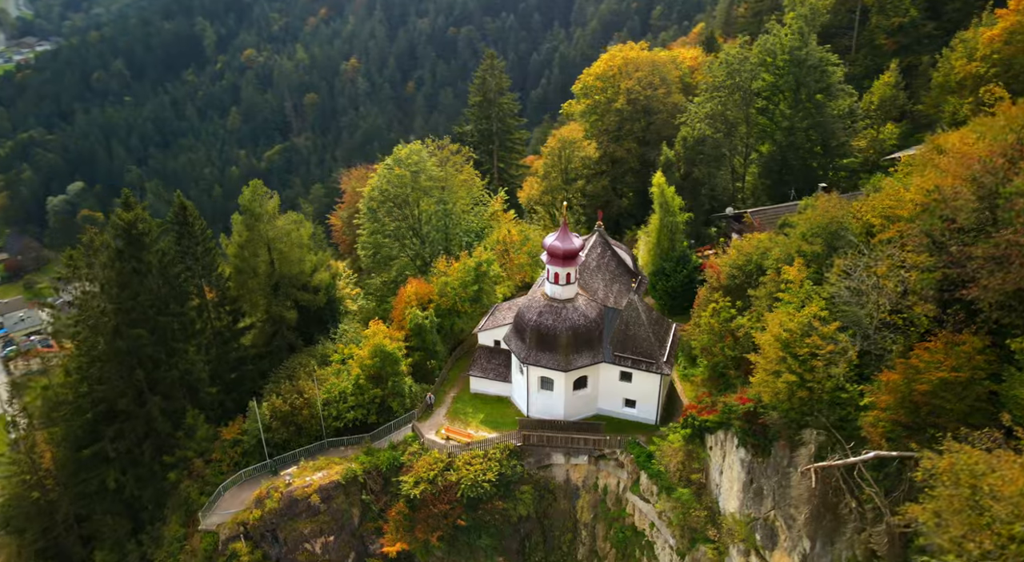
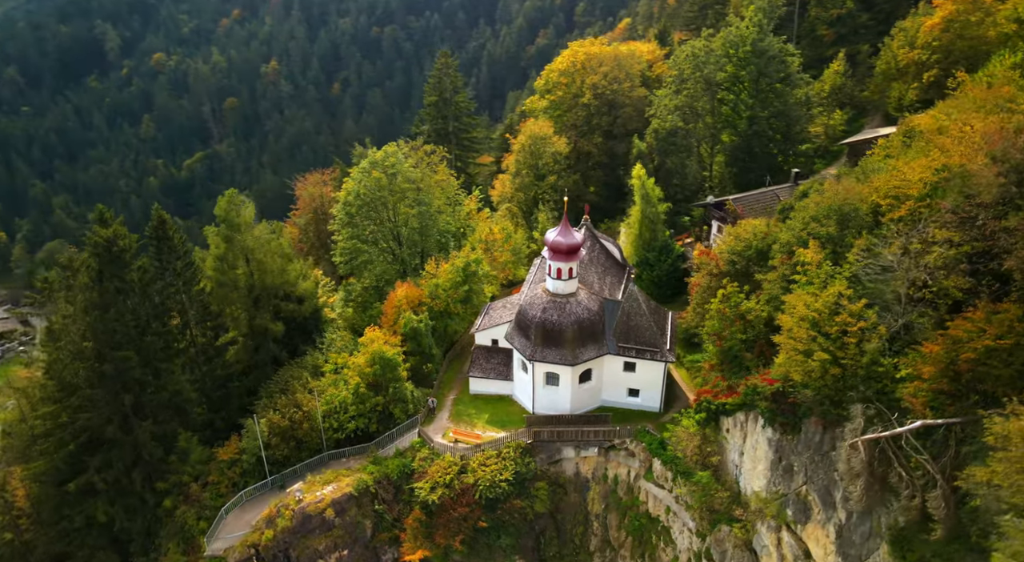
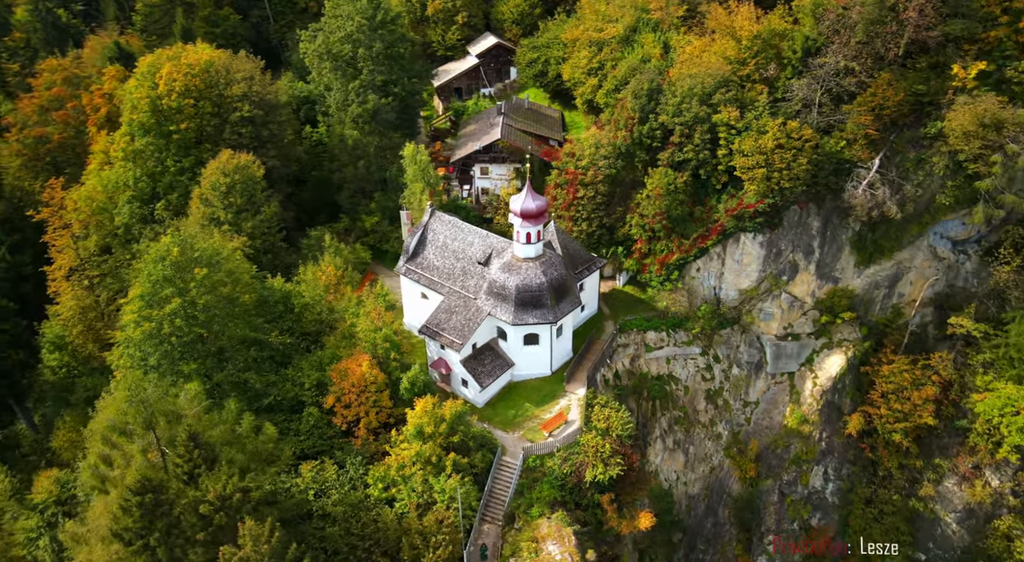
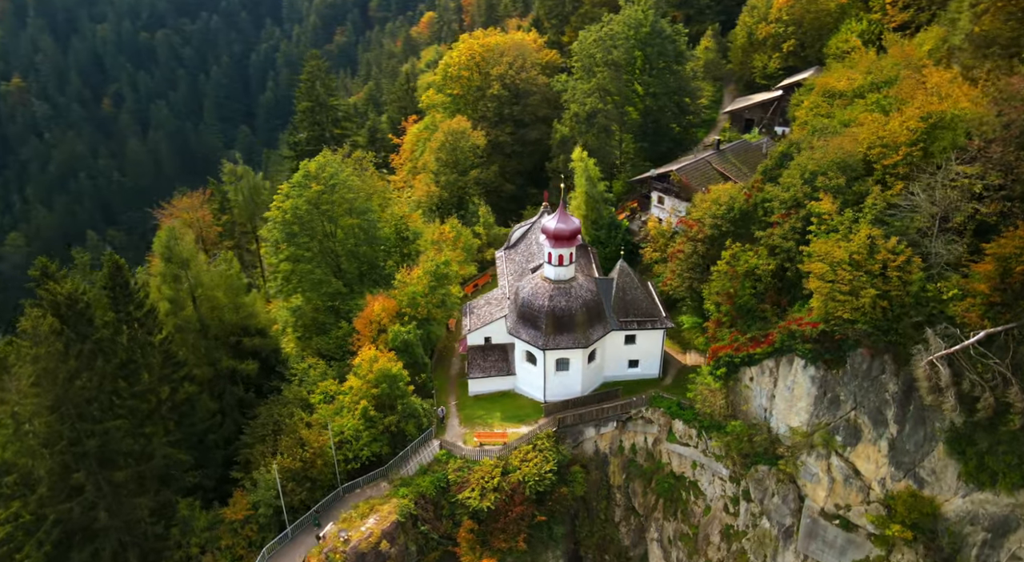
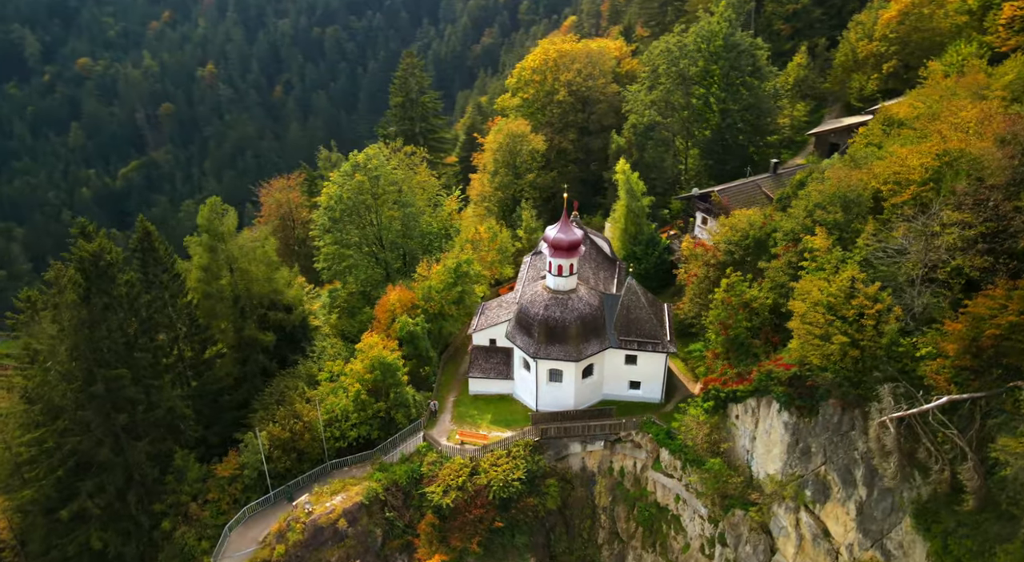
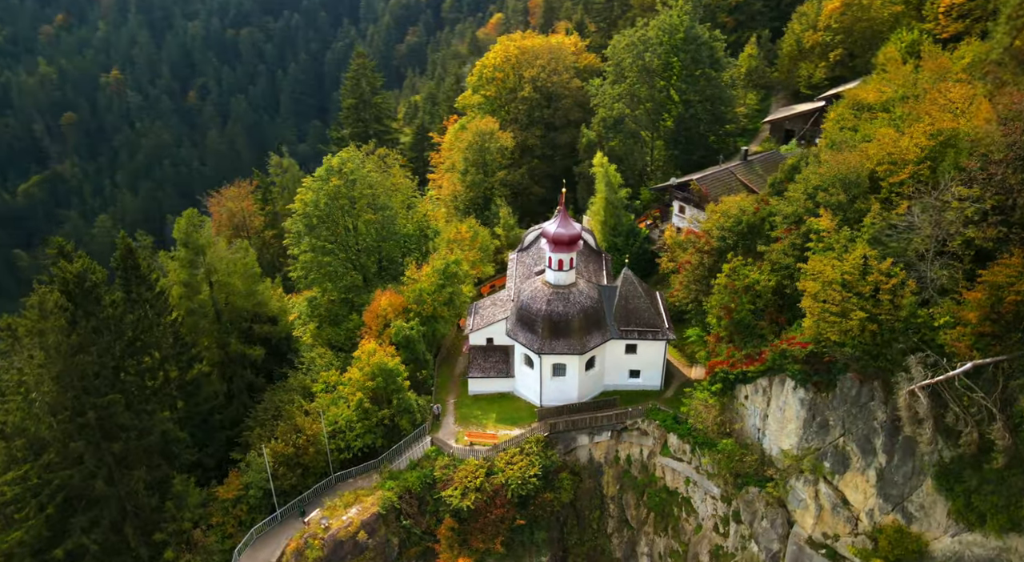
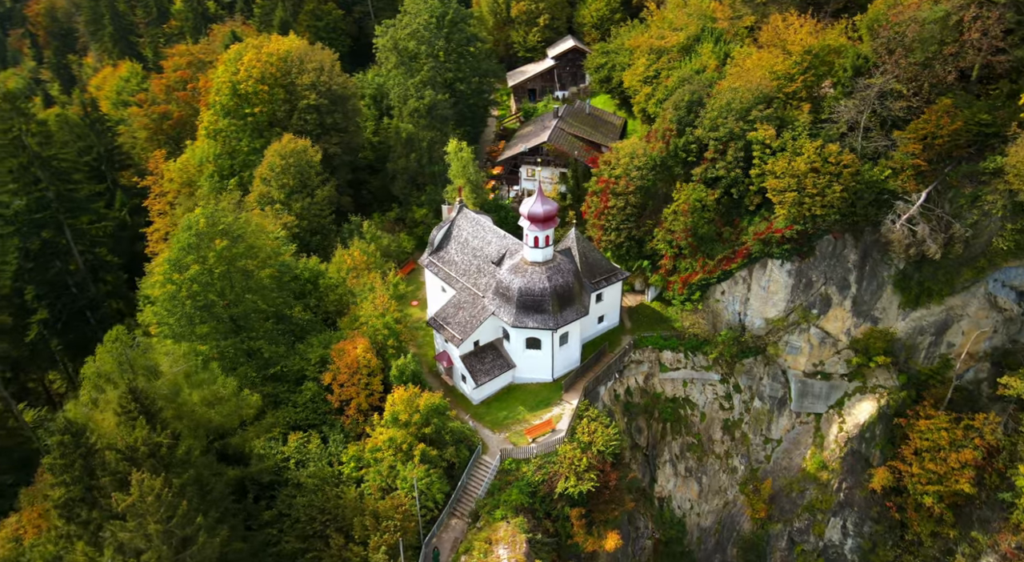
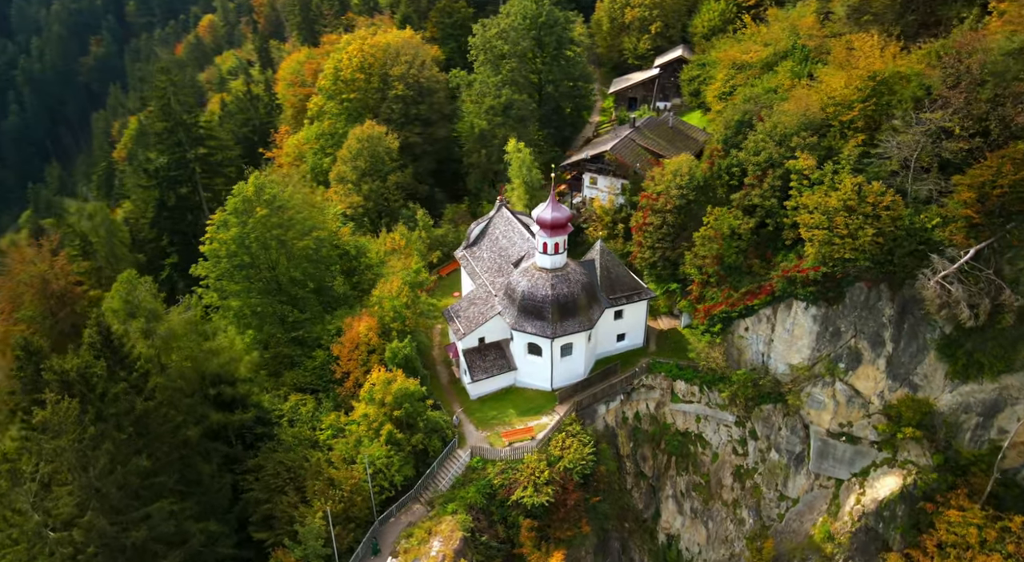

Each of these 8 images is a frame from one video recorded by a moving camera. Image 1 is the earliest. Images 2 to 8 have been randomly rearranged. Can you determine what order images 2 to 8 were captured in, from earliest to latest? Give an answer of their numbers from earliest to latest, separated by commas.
2, 5, 6, 4, 8, 7, 3
